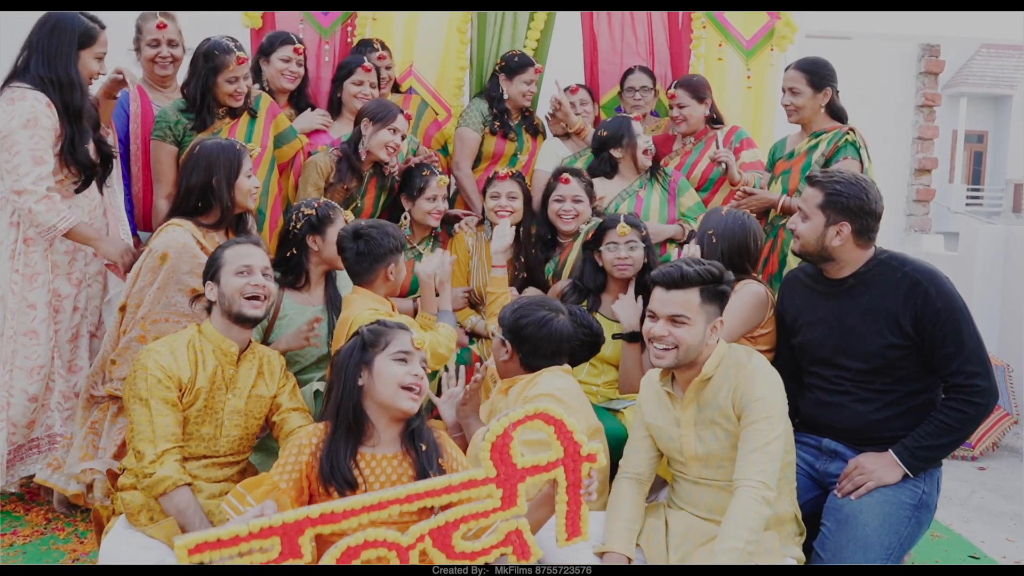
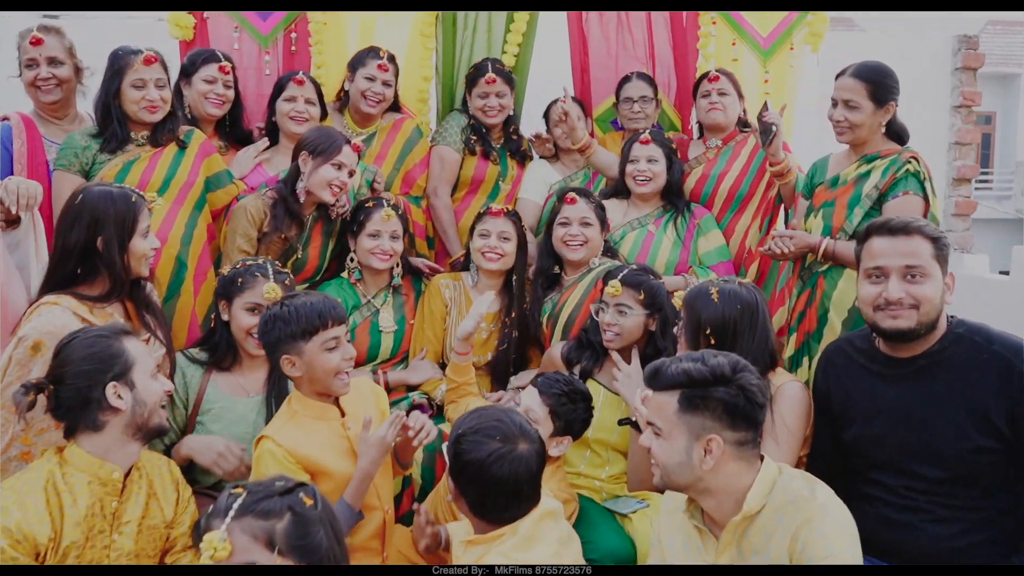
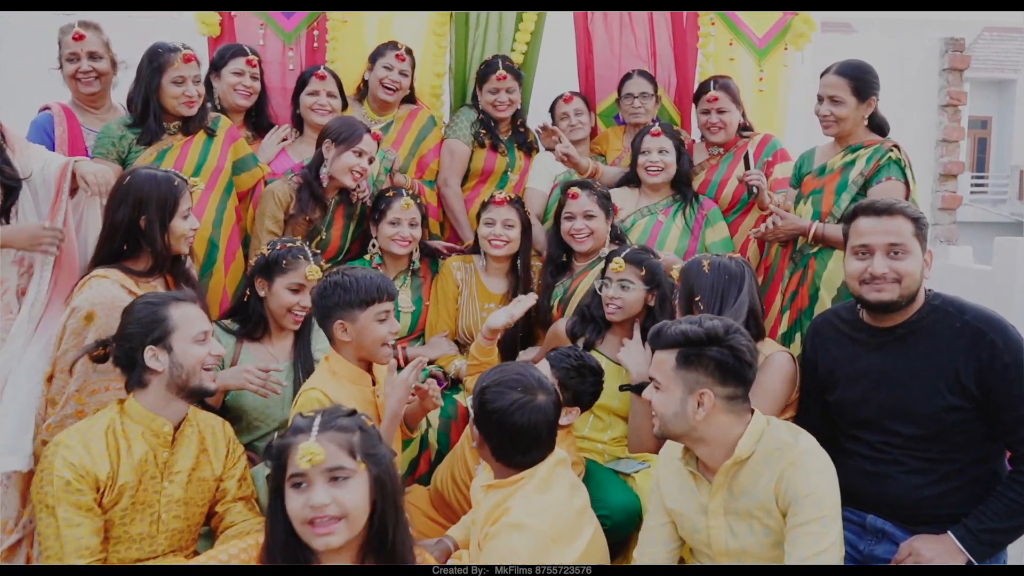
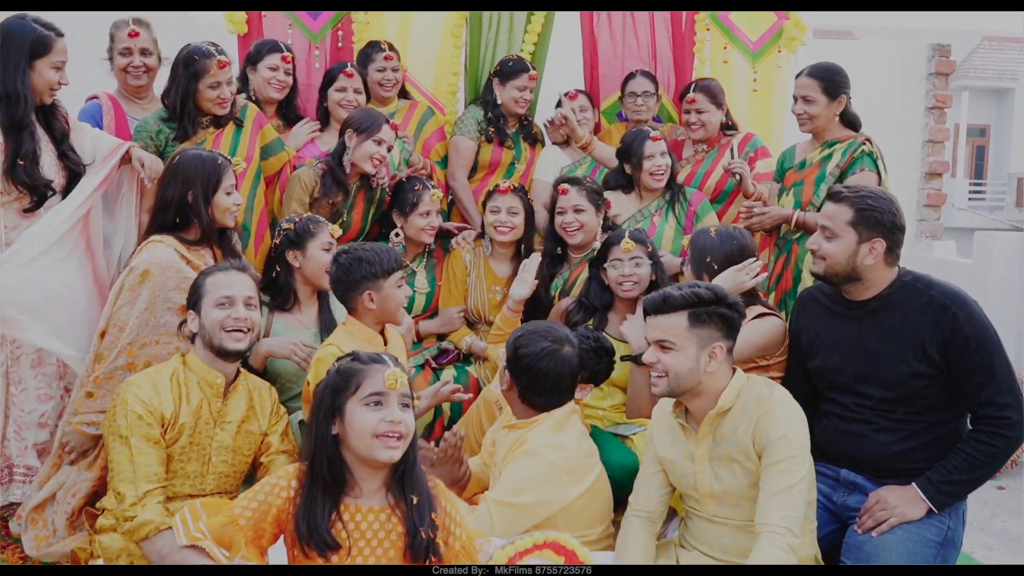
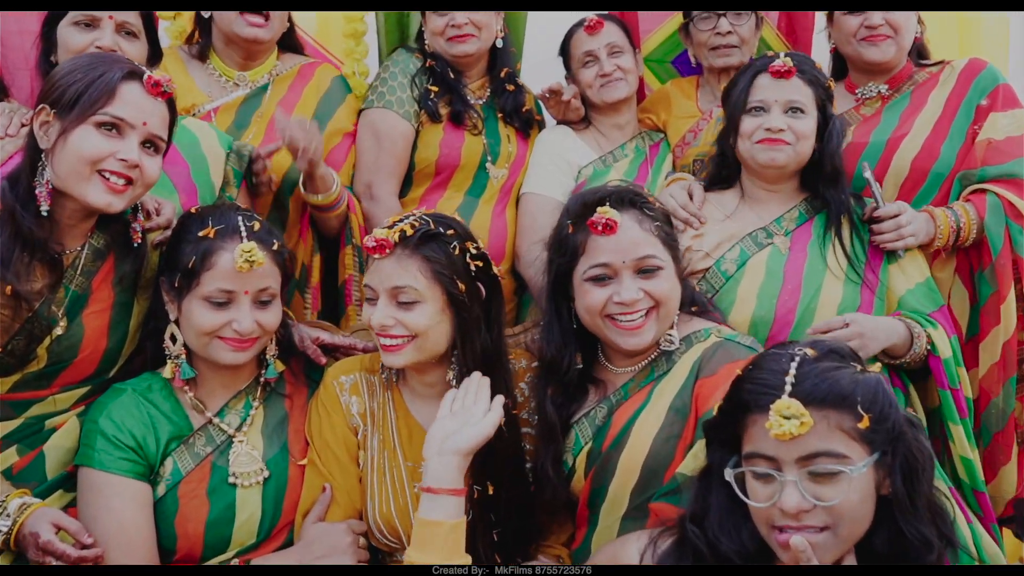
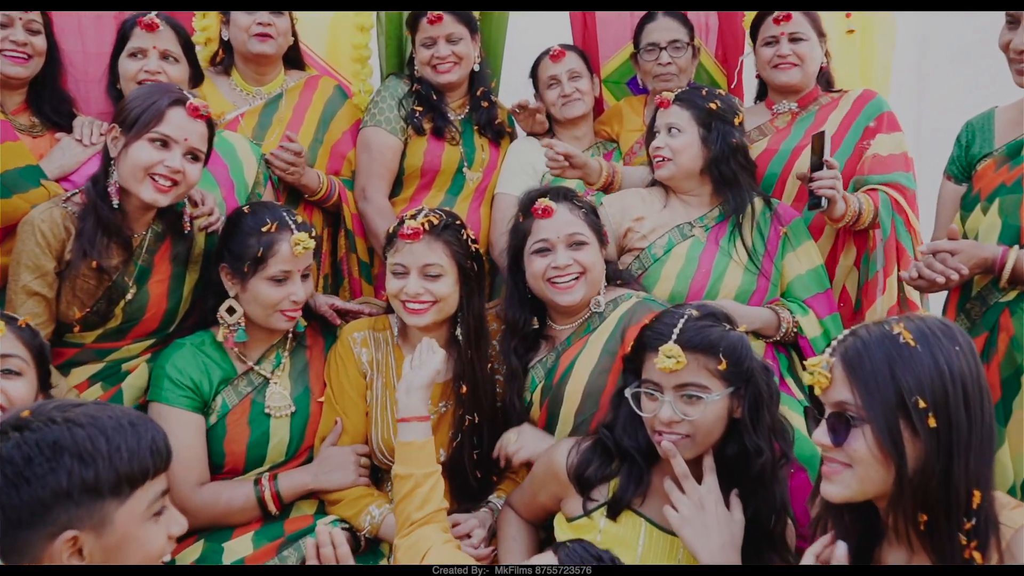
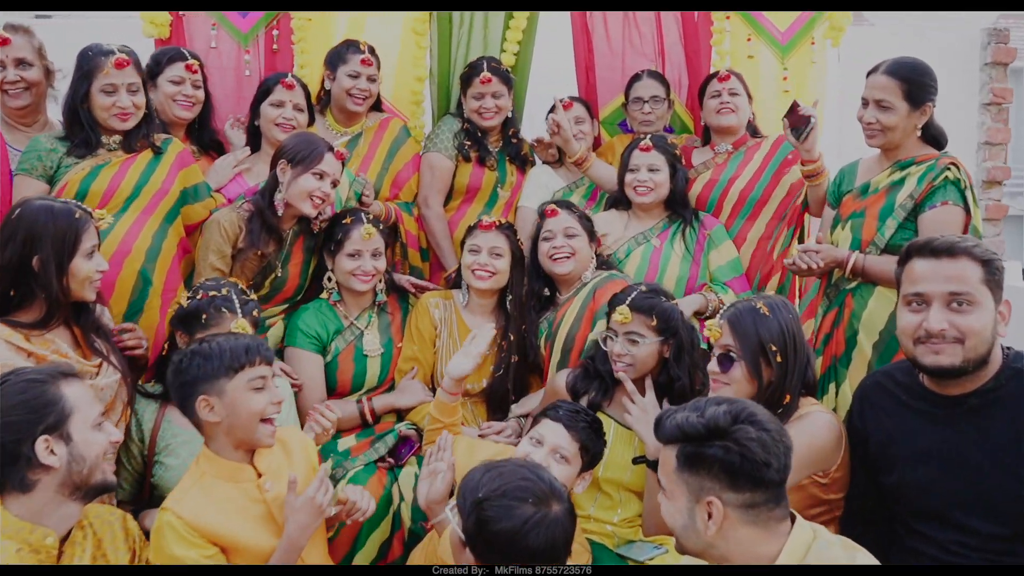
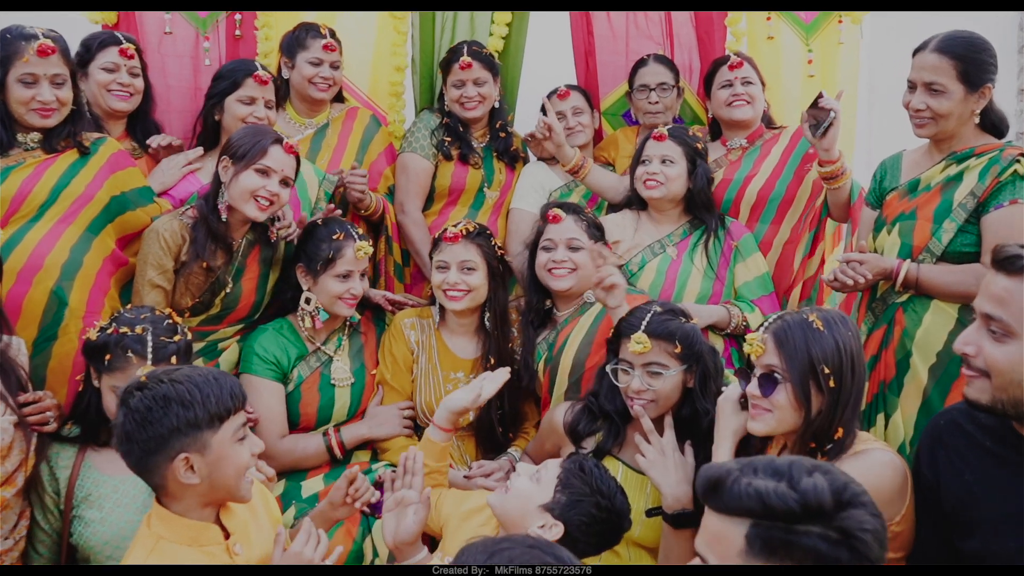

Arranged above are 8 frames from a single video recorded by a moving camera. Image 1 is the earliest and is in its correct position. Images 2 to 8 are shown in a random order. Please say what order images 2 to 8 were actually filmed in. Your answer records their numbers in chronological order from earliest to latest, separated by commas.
4, 3, 2, 7, 8, 6, 5
